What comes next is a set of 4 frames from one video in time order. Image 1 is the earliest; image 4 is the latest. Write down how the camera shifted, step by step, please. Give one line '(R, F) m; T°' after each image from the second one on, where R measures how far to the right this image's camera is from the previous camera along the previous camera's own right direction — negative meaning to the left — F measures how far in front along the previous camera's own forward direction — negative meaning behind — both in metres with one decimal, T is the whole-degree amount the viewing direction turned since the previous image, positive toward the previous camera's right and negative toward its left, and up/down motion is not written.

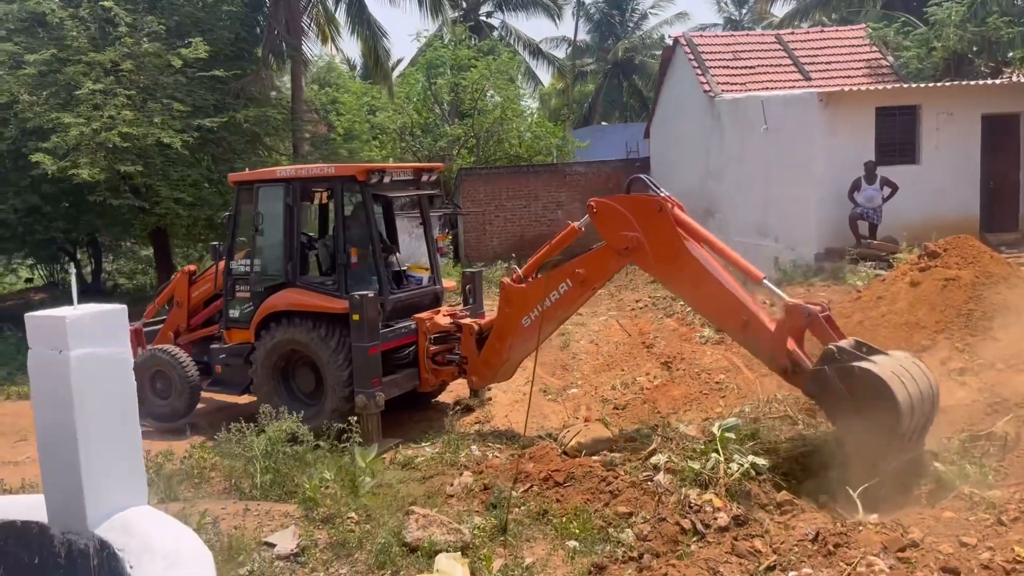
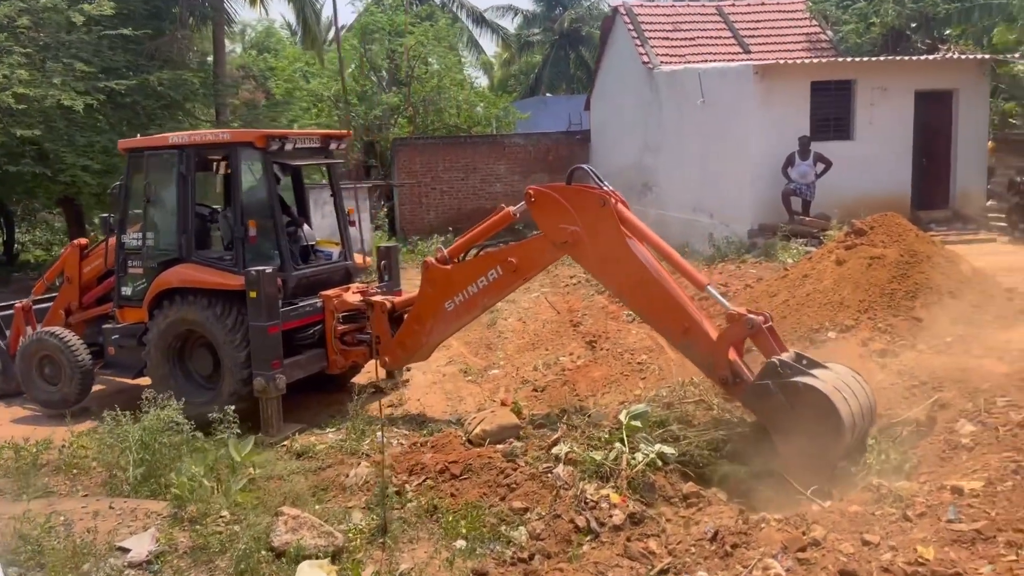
(+0.3, +0.4) m; +3°
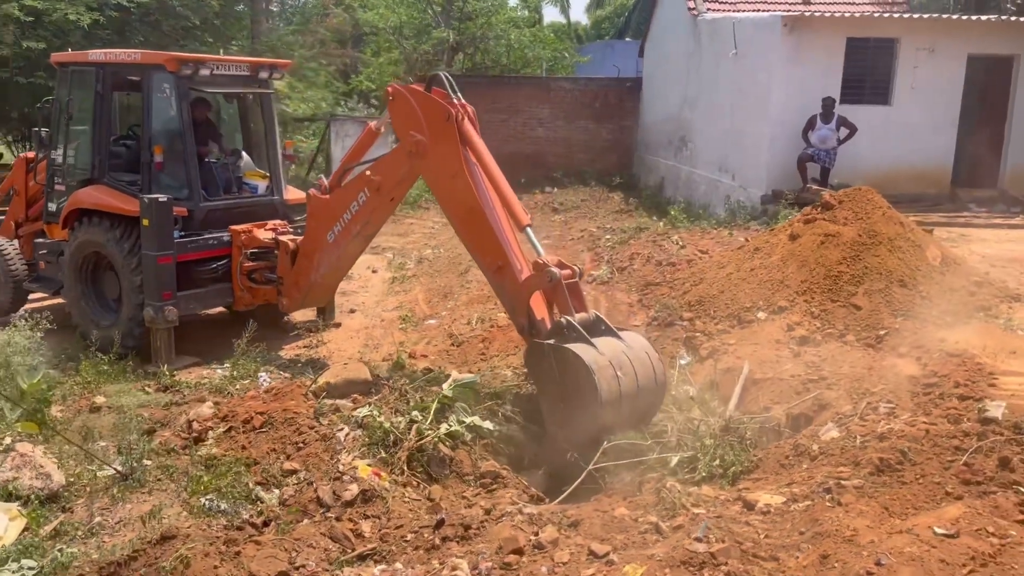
(+1.5, +0.4) m; -7°
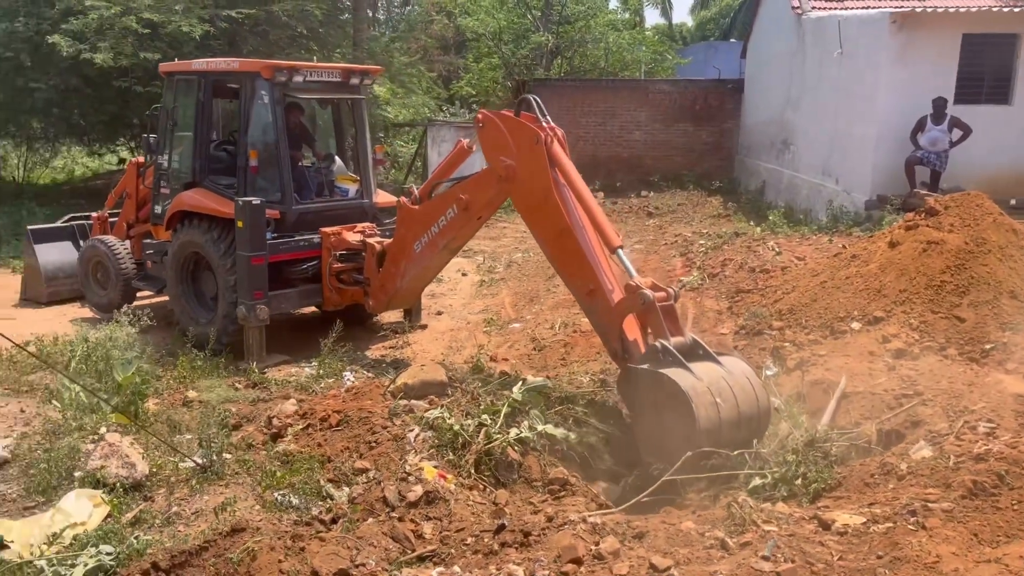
(+0.1, 0.0) m; -7°
